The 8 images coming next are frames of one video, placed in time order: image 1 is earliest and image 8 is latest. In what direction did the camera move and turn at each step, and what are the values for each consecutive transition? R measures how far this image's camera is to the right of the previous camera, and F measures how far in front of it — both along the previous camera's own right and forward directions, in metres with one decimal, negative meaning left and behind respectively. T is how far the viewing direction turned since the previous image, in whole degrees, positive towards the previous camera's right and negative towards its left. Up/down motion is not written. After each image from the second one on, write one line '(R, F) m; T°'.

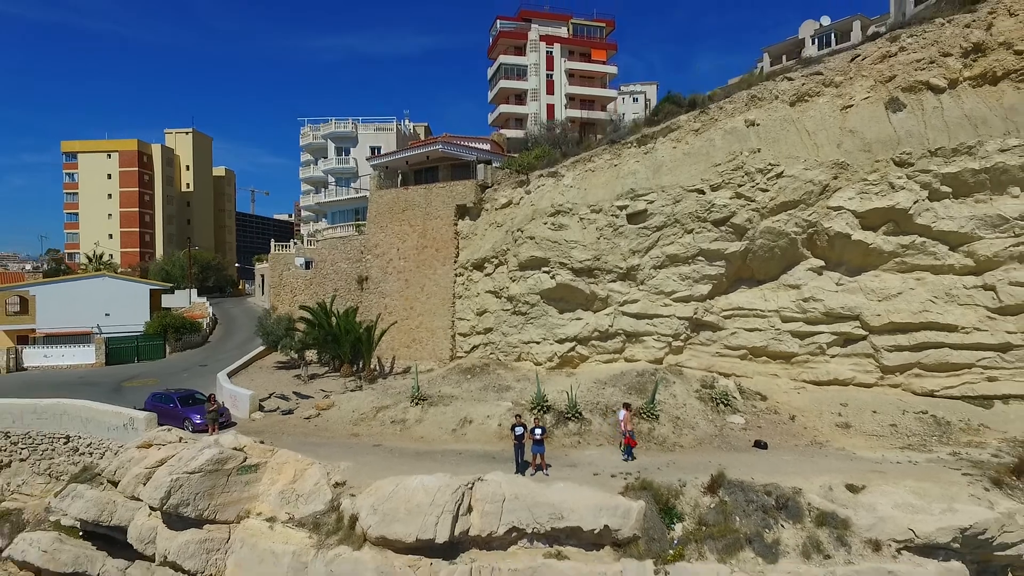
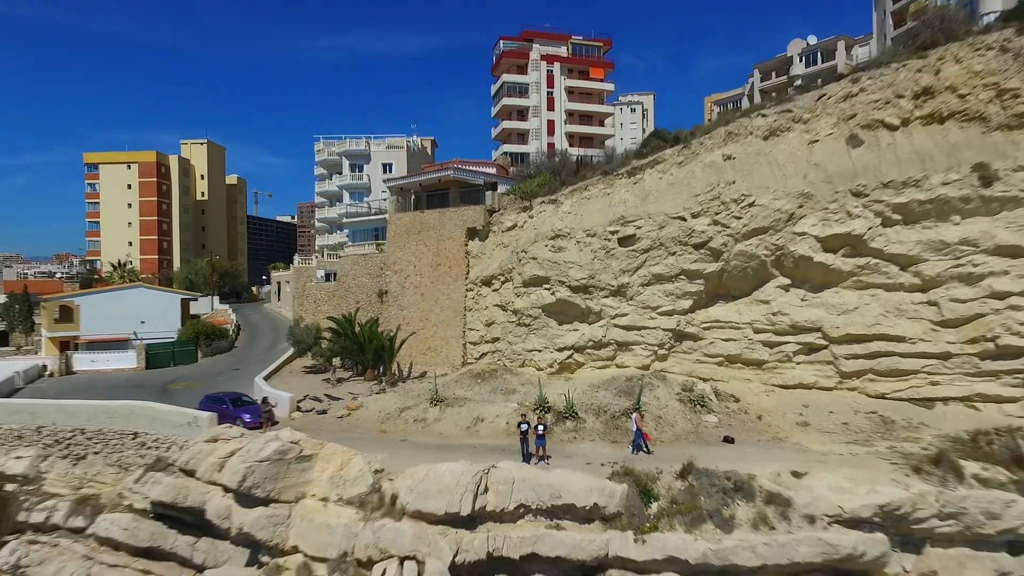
(0.0, -1.2) m; 0°
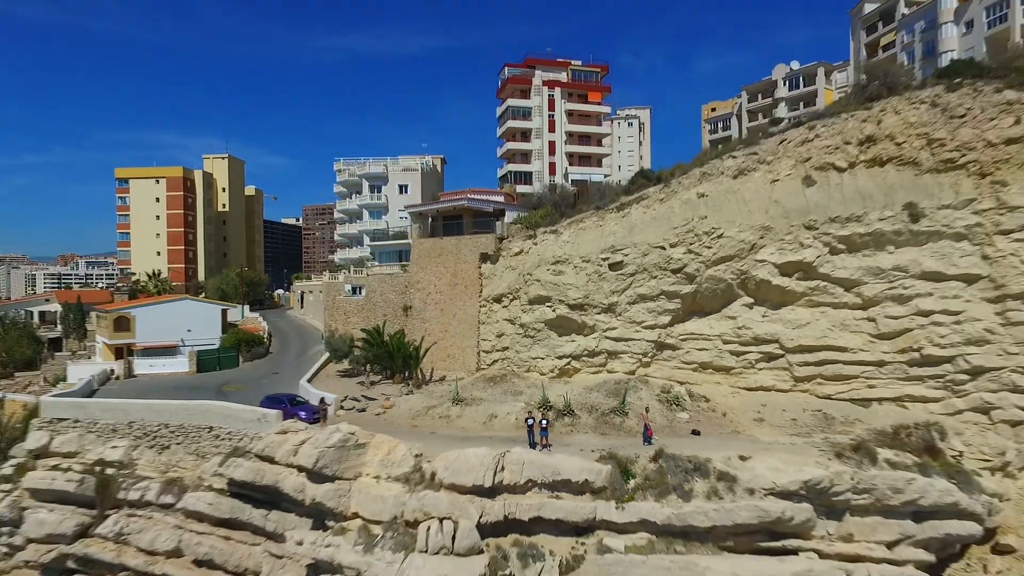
(-0.1, -1.9) m; 0°
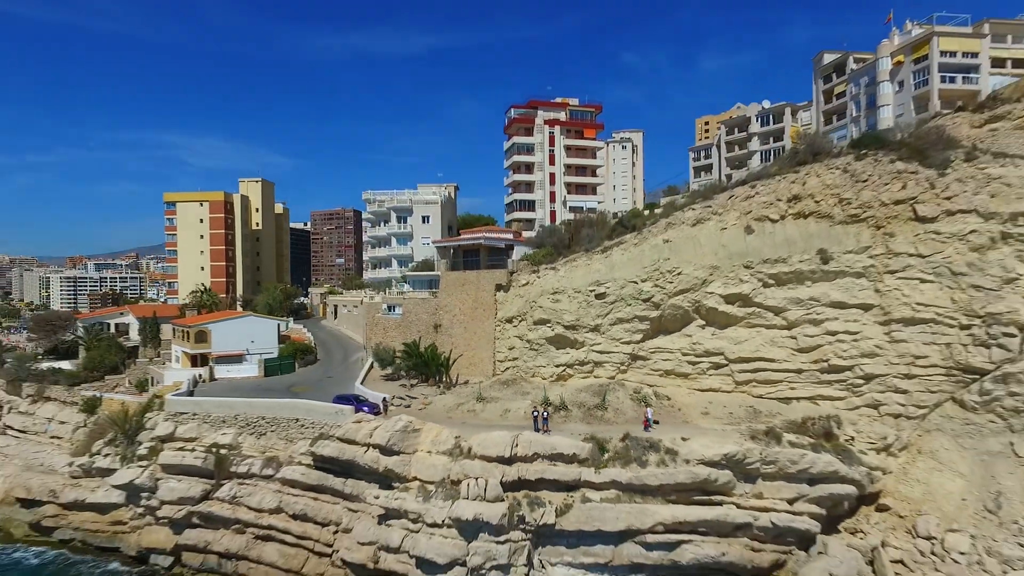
(-0.1, -3.6) m; 0°
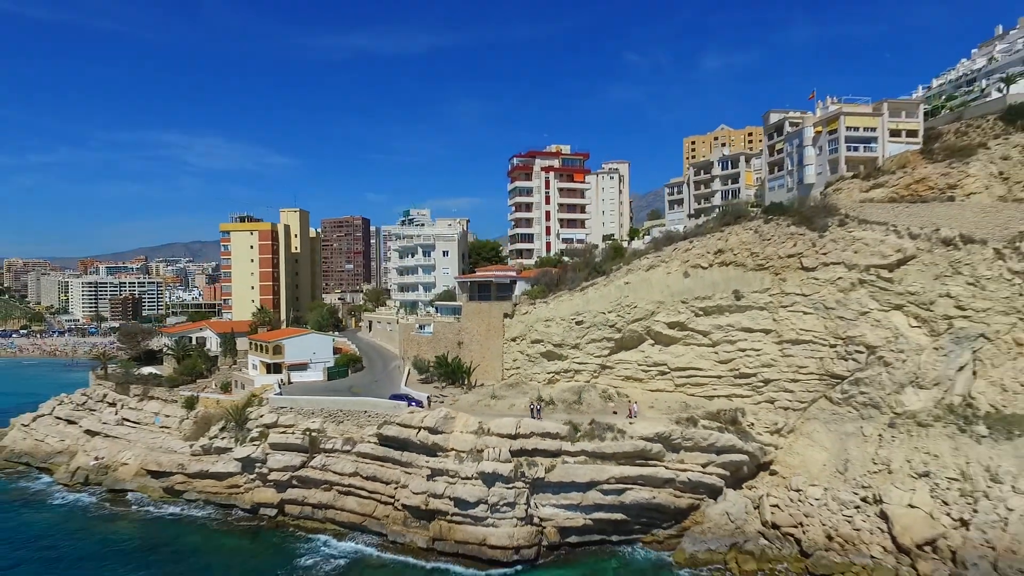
(-0.1, -5.9) m; 0°
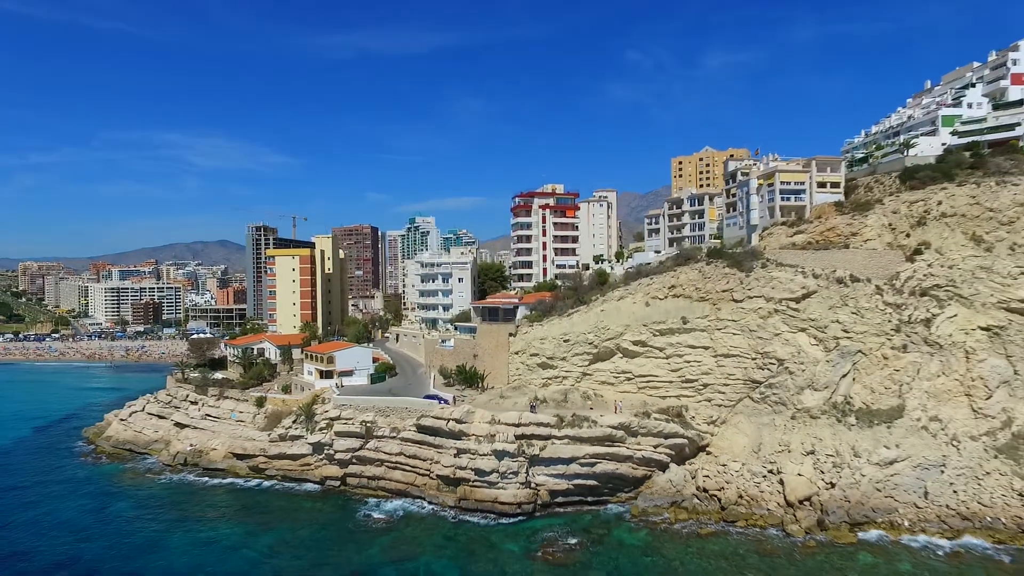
(0.0, -6.8) m; 0°
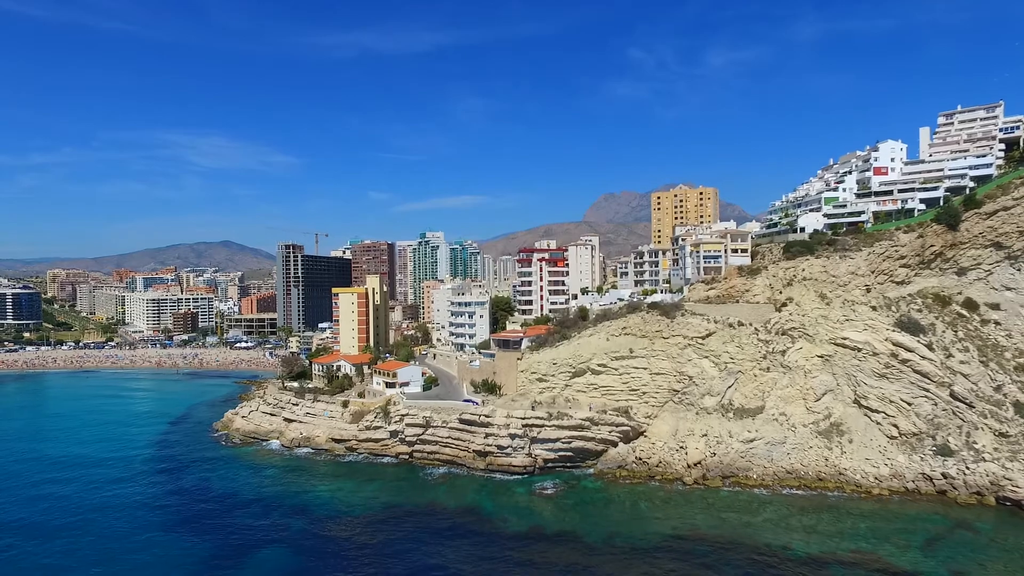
(-0.2, -14.7) m; 0°
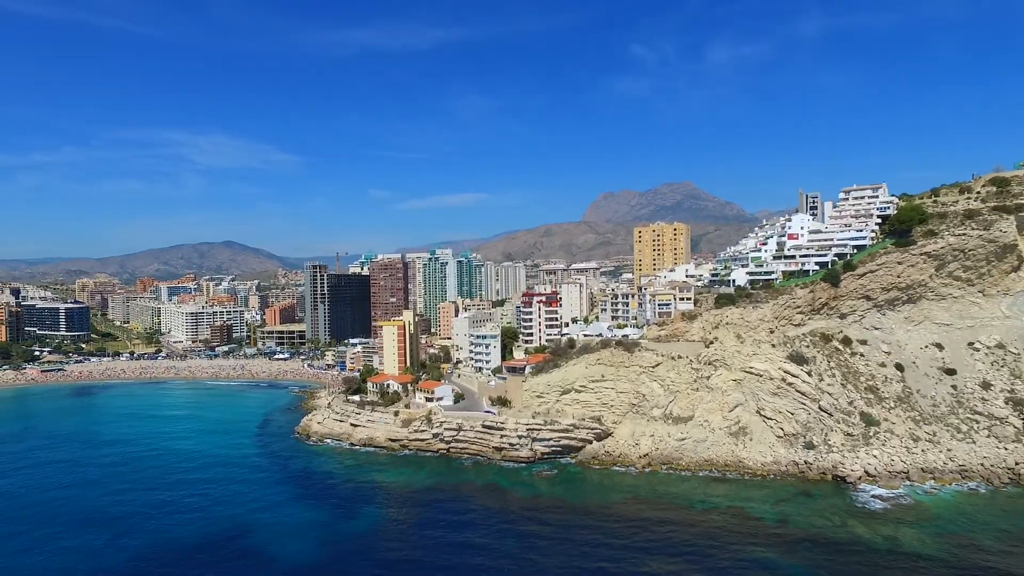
(-0.3, -17.3) m; 0°
